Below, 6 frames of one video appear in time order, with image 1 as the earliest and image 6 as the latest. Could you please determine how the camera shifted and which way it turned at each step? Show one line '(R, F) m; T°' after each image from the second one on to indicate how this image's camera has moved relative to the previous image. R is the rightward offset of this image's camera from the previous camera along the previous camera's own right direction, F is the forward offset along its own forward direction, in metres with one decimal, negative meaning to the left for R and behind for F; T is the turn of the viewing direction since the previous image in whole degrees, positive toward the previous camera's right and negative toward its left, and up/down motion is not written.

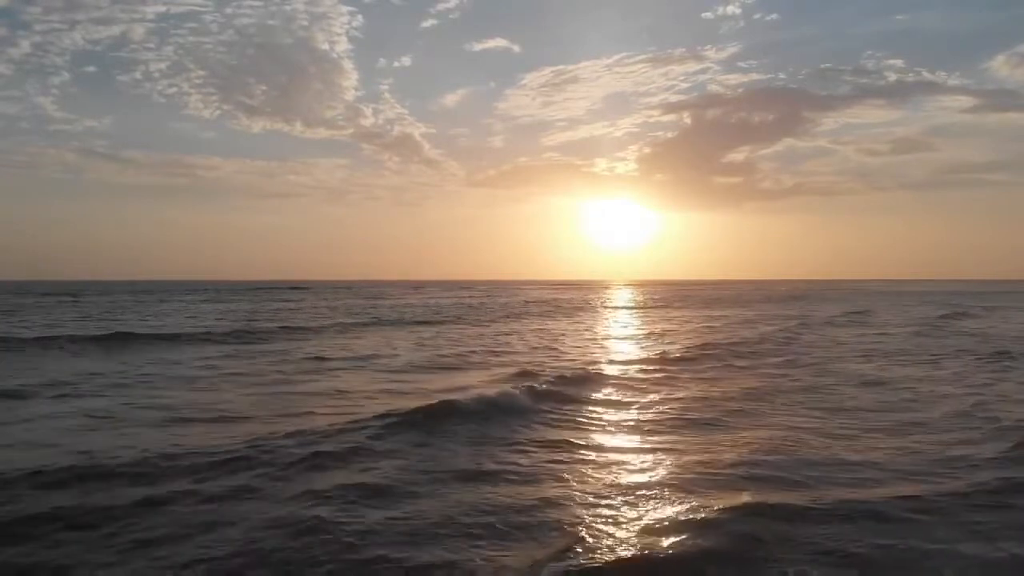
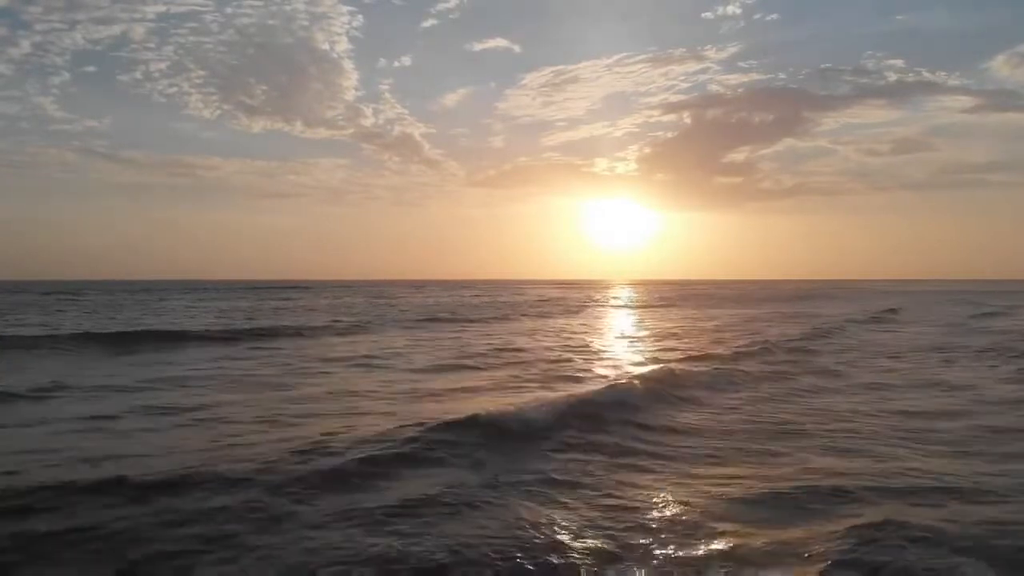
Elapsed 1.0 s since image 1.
(-1.9, -0.8) m; 0°
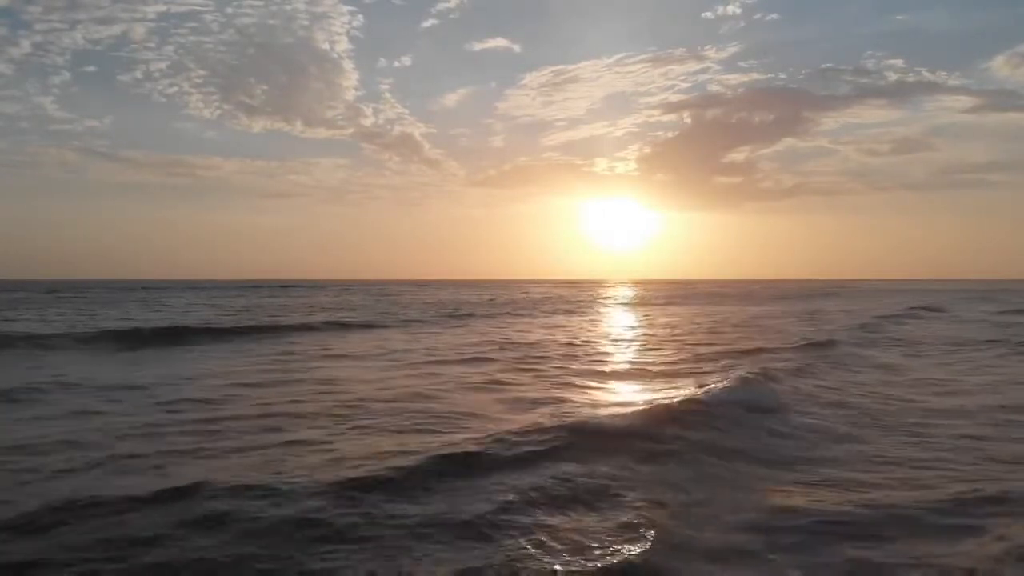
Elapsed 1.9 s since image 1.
(+0.9, -0.4) m; 0°
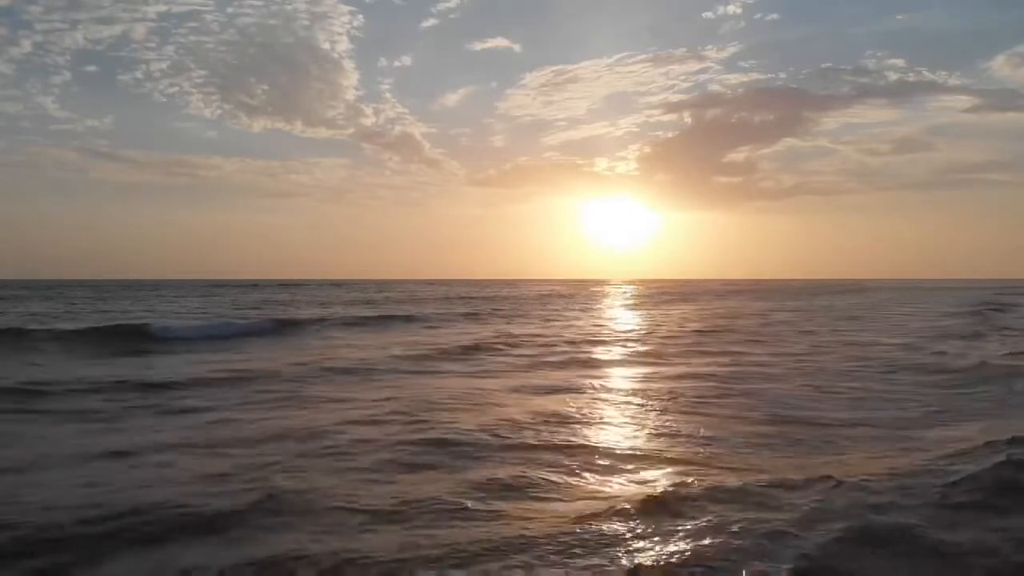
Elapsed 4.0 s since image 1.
(-2.5, +2.6) m; 0°
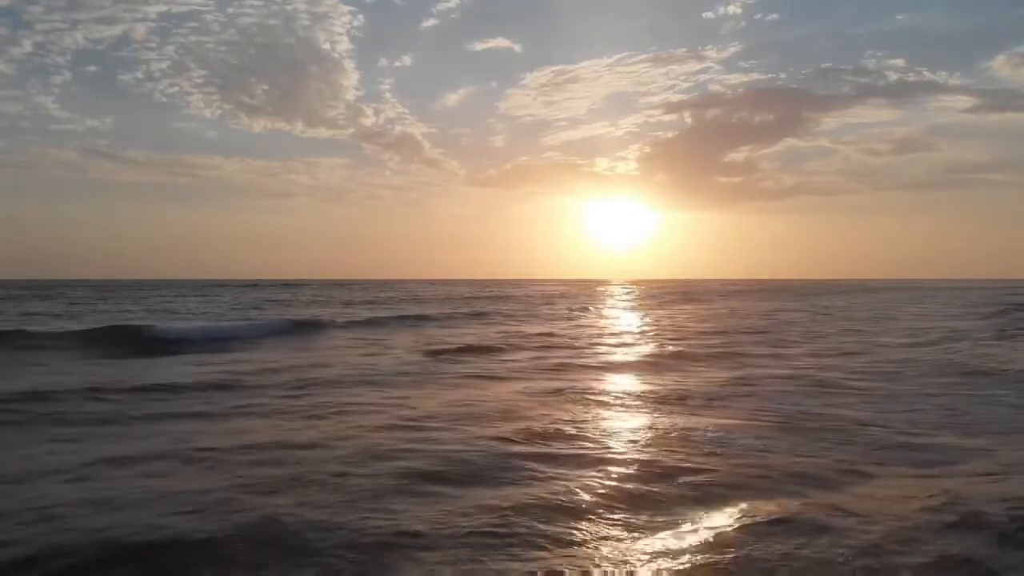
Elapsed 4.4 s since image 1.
(+1.0, -2.9) m; 0°
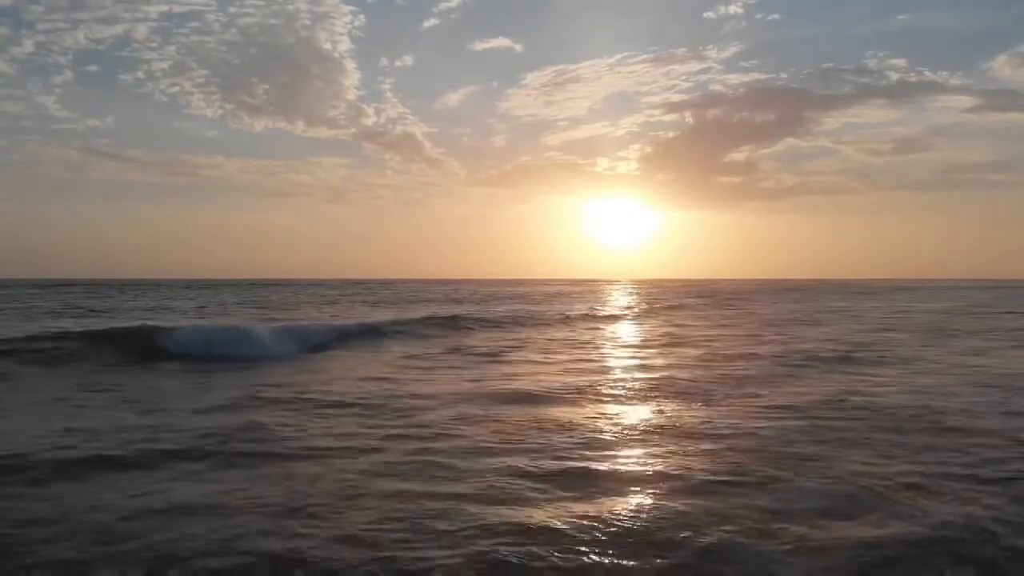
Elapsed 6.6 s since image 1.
(-2.5, +0.3) m; 0°
